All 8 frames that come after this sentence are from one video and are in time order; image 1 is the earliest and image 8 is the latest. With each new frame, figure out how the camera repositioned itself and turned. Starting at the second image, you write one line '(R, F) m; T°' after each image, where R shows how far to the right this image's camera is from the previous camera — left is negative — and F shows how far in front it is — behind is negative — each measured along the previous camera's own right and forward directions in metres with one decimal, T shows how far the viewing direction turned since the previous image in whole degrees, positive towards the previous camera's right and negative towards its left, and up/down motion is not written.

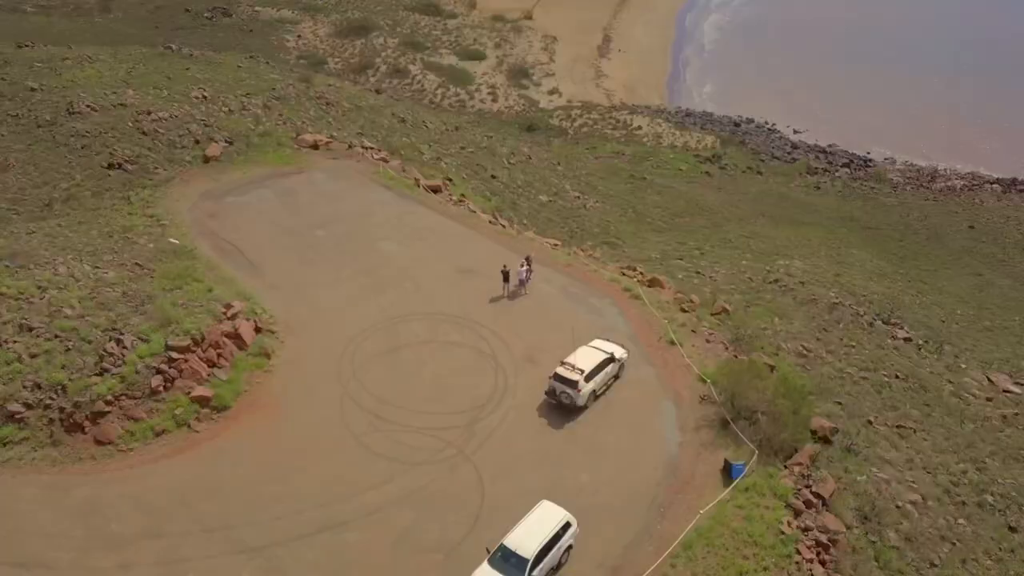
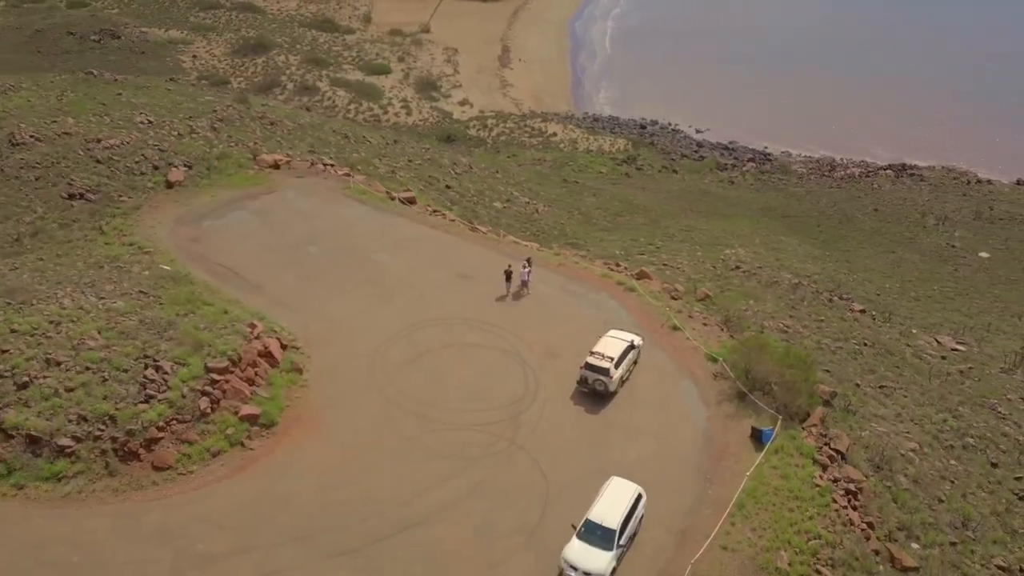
(-3.6, -1.0) m; +7°
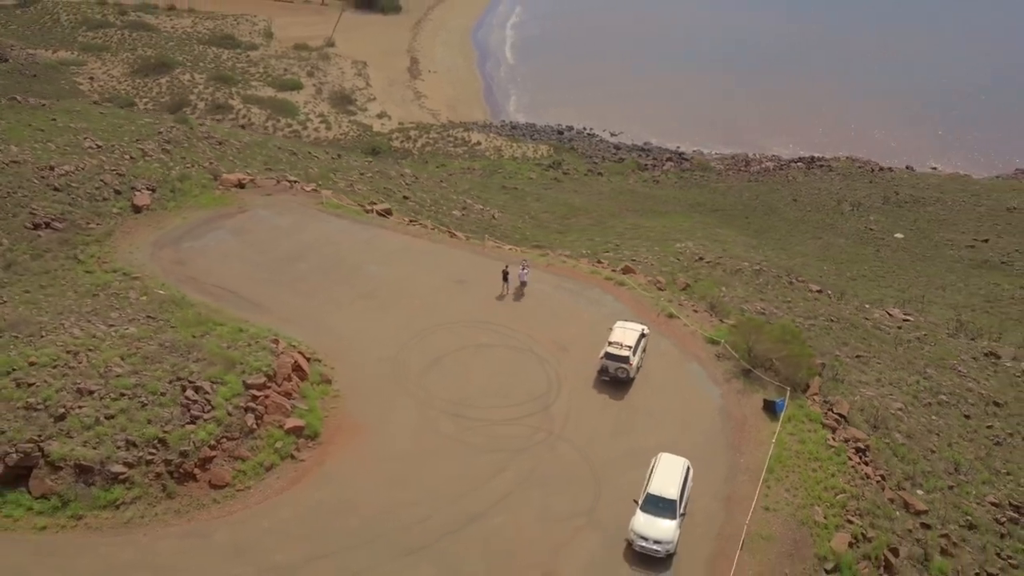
(-3.4, -0.9) m; +7°
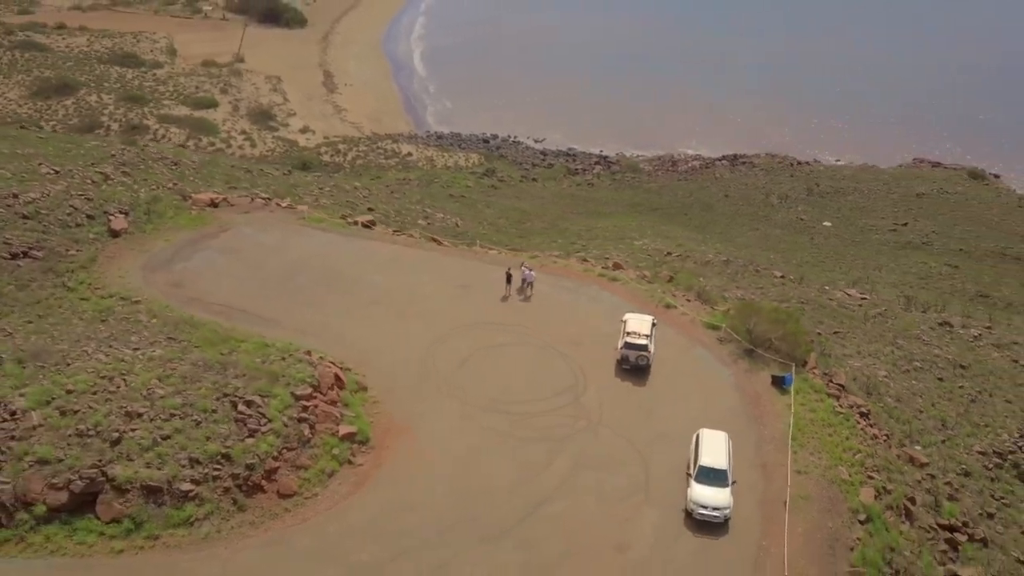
(-3.5, -0.9) m; +7°
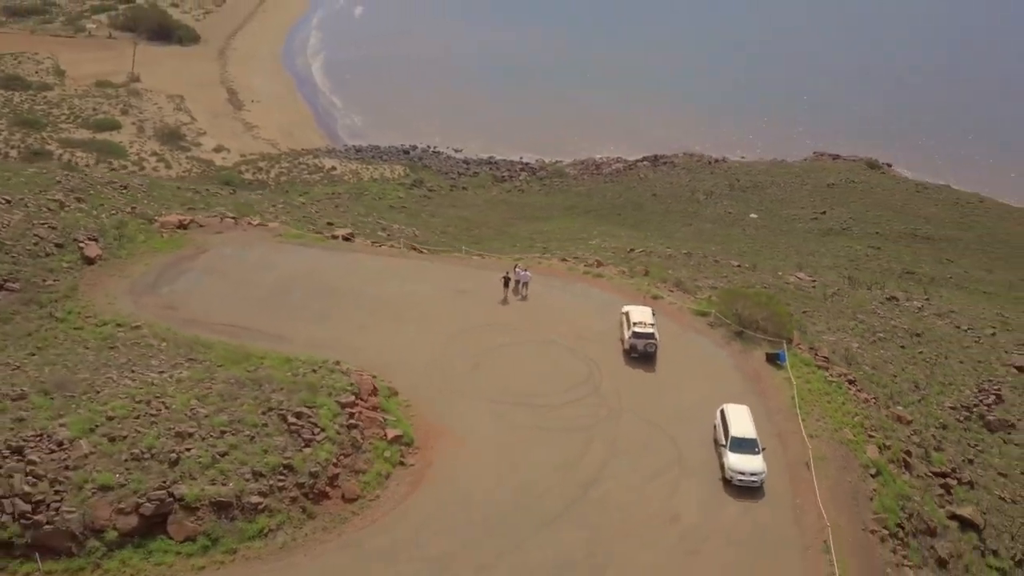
(-3.6, -1.0) m; +7°
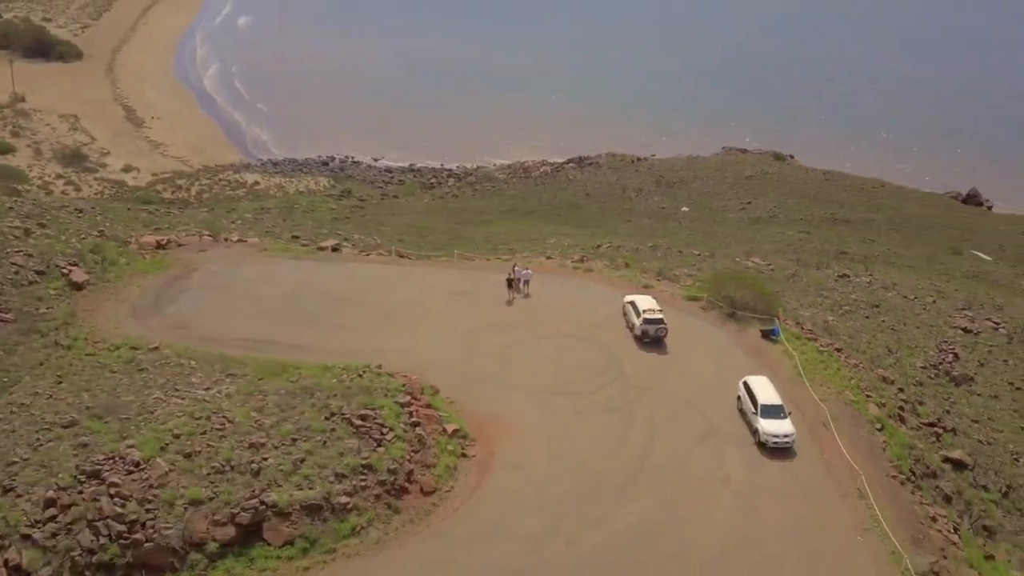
(-4.2, -1.1) m; +7°
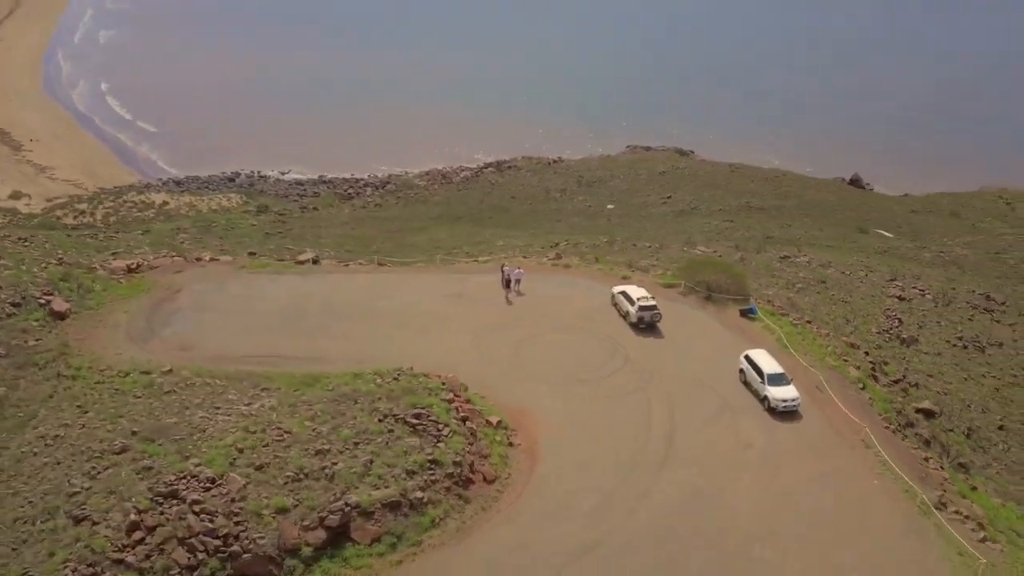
(-4.3, -1.1) m; +8°
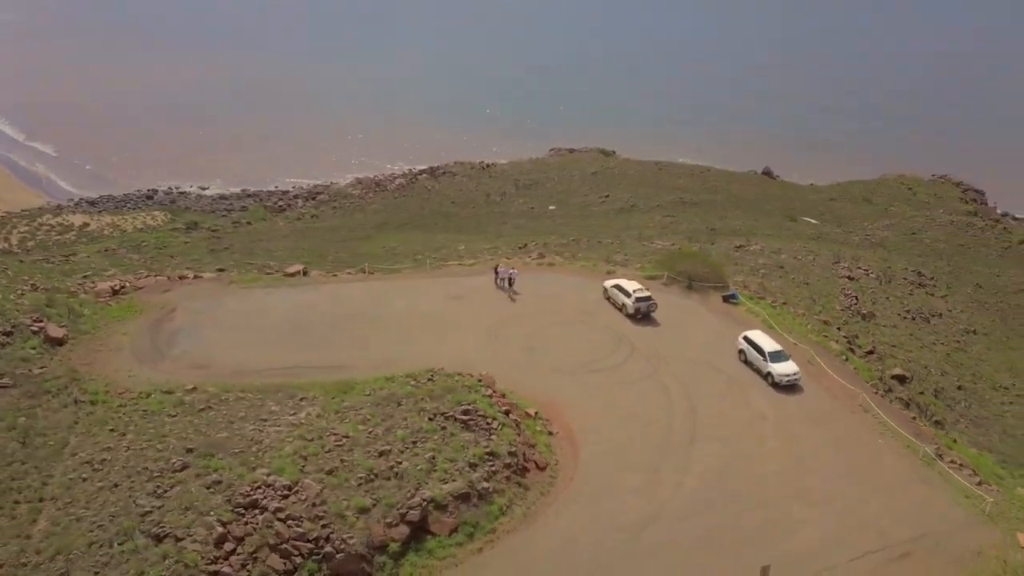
(-4.0, -1.0) m; +7°
